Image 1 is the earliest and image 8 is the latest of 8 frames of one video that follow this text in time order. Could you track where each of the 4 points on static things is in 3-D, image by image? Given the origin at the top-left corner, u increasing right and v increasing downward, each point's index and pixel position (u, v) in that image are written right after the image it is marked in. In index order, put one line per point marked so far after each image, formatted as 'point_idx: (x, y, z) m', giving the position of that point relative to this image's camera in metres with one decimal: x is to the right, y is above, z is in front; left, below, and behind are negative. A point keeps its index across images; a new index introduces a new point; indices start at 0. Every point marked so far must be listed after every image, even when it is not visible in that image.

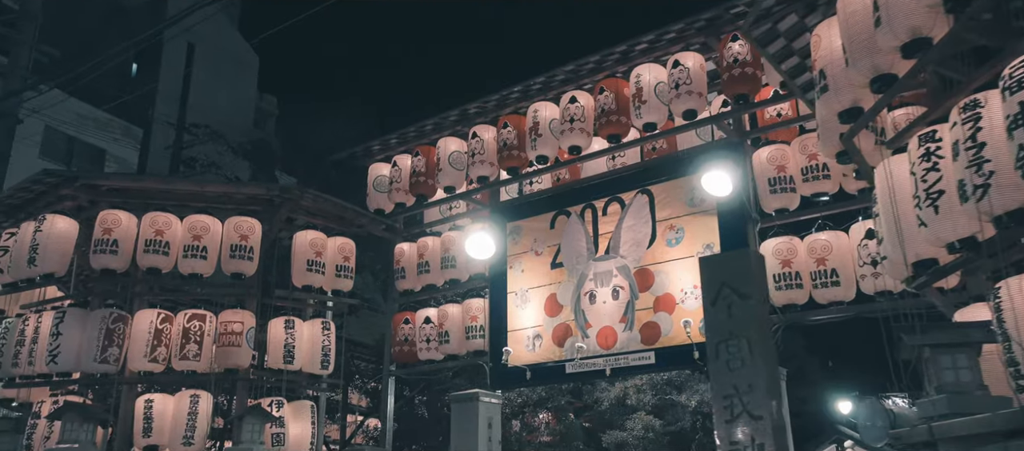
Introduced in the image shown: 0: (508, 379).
0: (-0.1, -2.6, +13.2) m
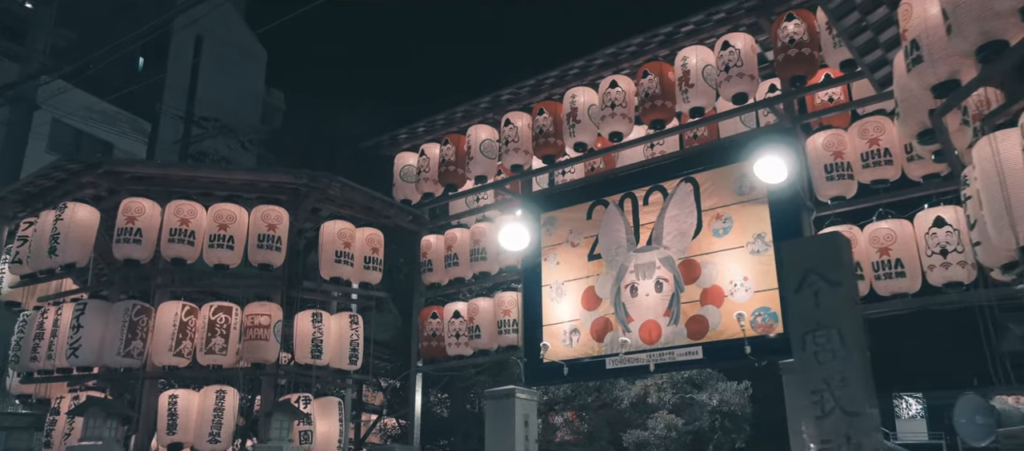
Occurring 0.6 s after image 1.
0: (+0.5, -2.4, +12.7) m
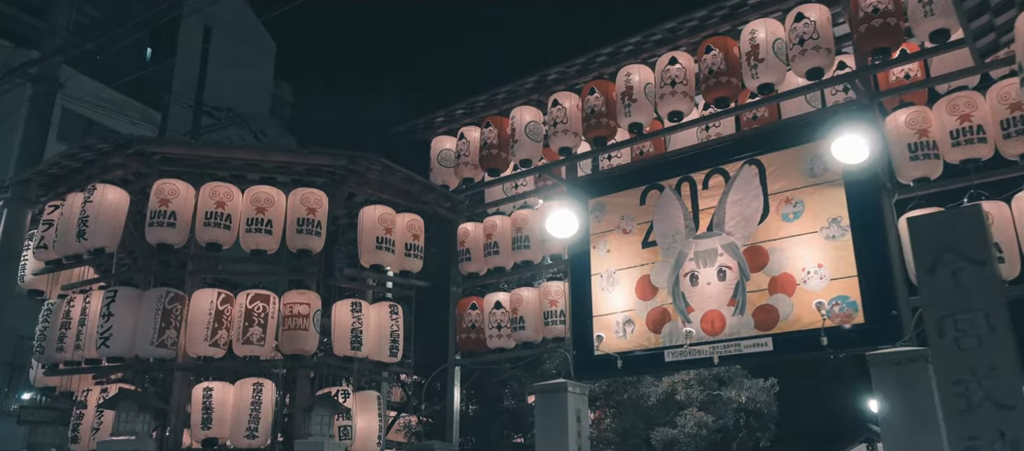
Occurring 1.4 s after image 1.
0: (+1.3, -2.2, +12.1) m
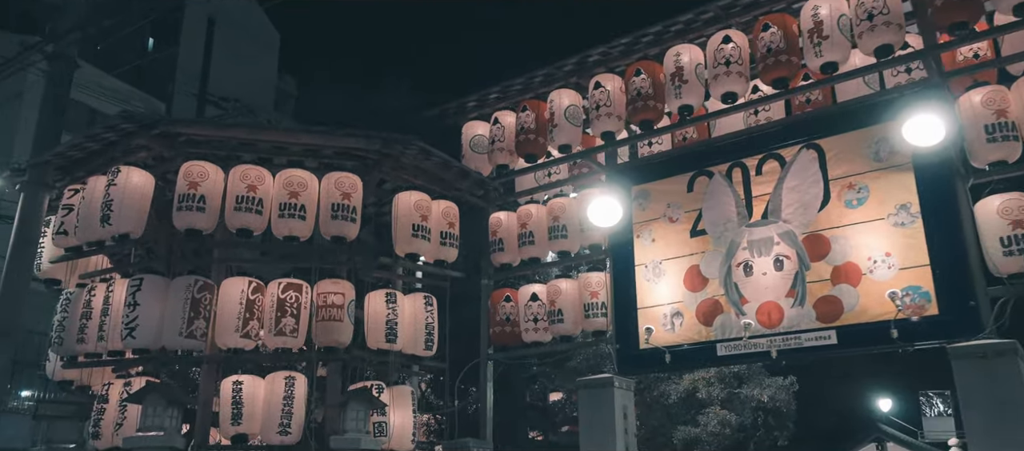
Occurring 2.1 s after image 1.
0: (+1.9, -2.0, +11.5) m
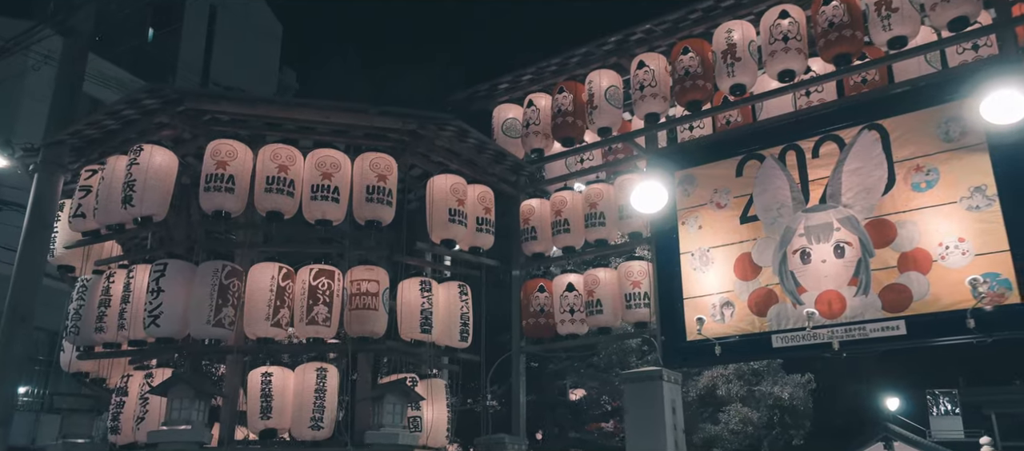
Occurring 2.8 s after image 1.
0: (+2.4, -1.8, +10.9) m
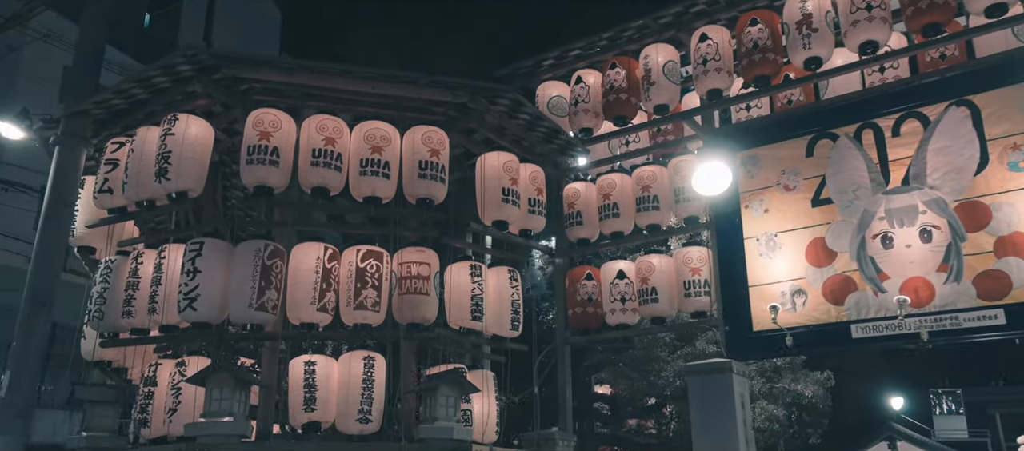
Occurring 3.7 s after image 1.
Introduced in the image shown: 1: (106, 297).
0: (+3.2, -1.6, +10.3) m
1: (-5.0, -0.9, +9.7) m
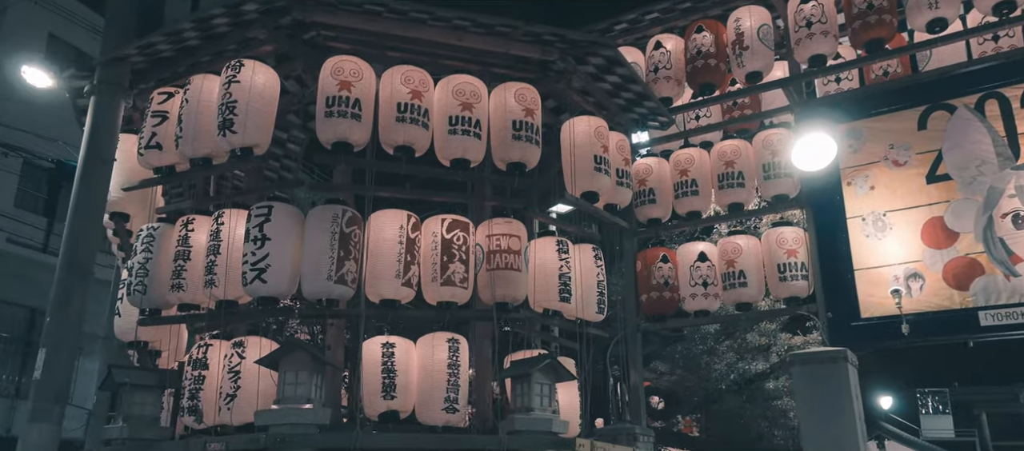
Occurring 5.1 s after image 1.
0: (+4.2, -1.3, +9.4) m
1: (-3.9, -0.5, +8.5) m
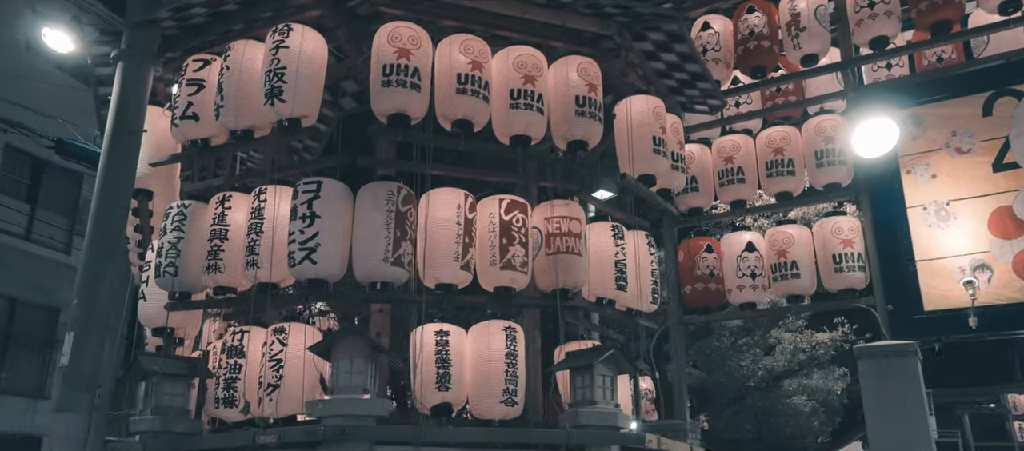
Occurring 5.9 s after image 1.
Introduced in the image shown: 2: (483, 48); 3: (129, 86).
0: (+4.7, -1.2, +9.1) m
1: (-3.3, -0.2, +7.9) m
2: (-0.3, +1.7, +7.6) m
3: (-4.1, +1.5, +8.4) m
